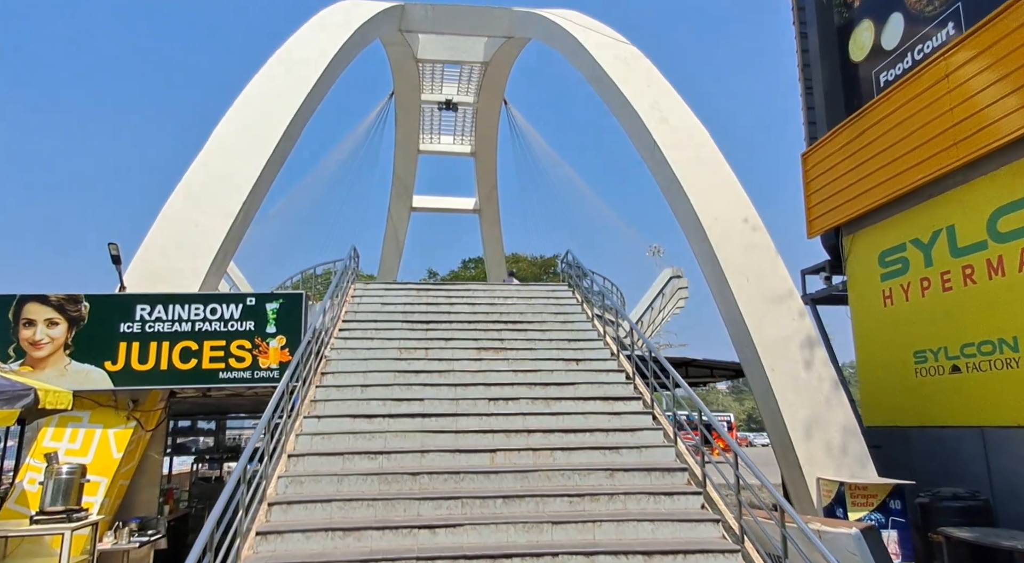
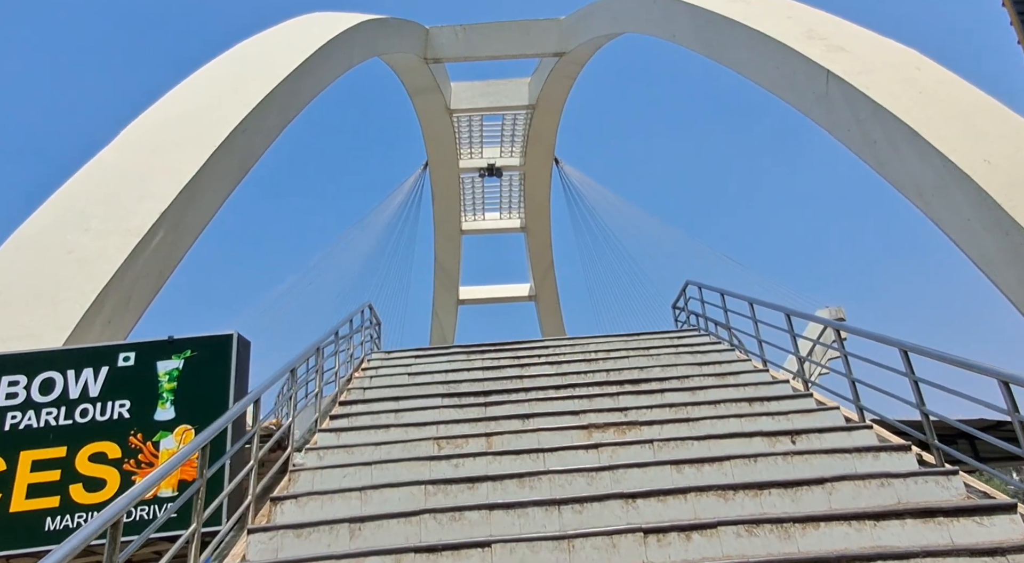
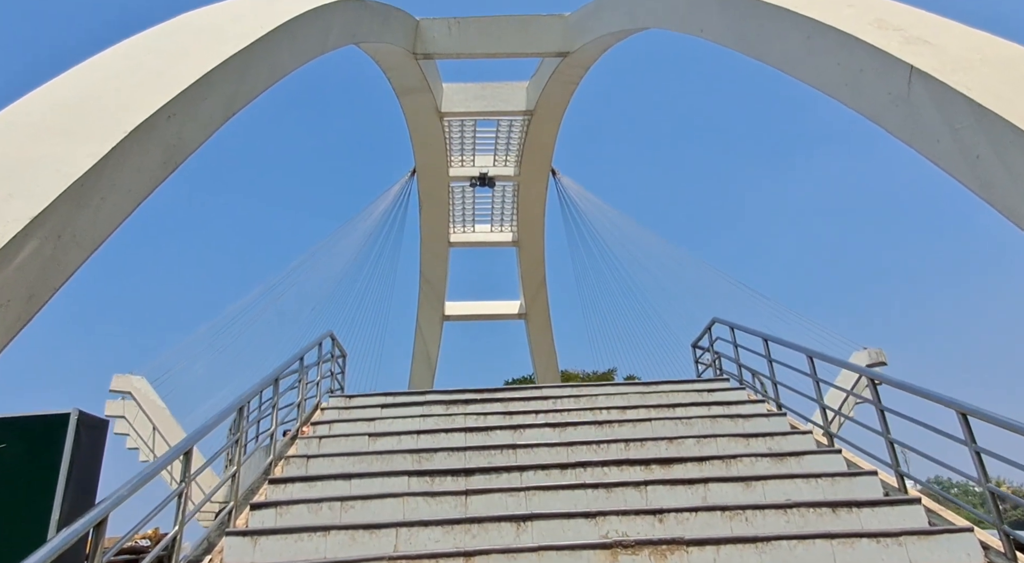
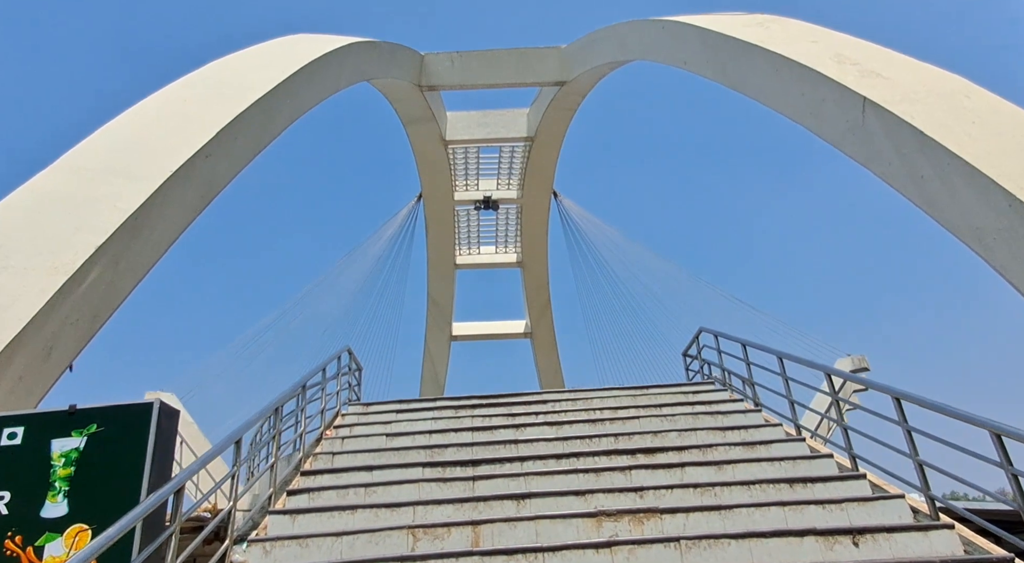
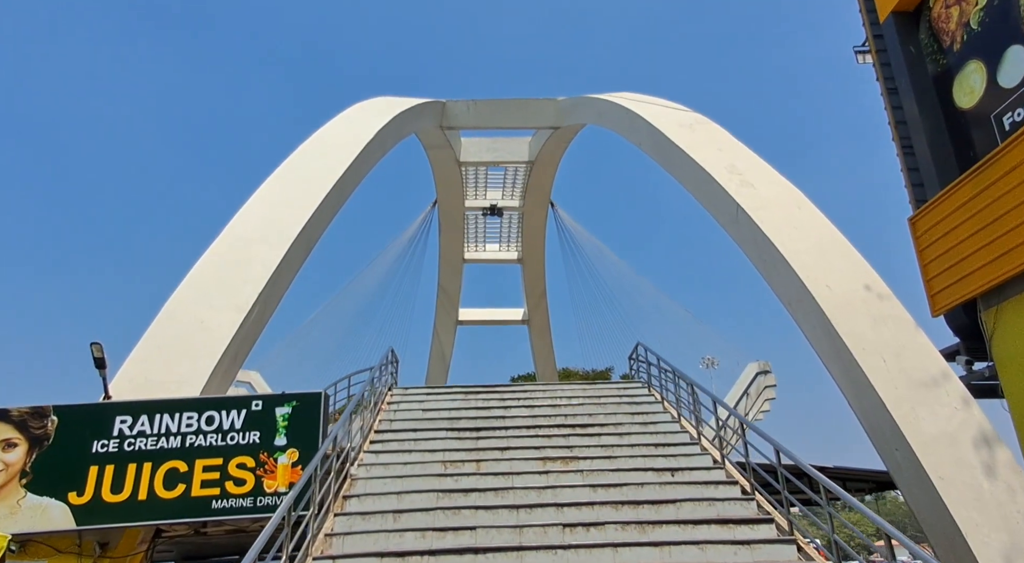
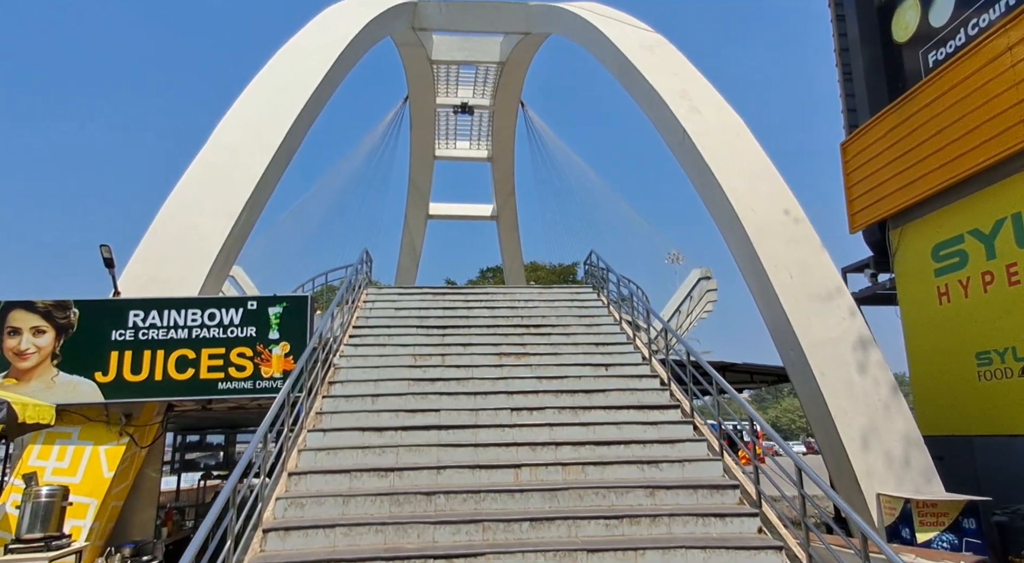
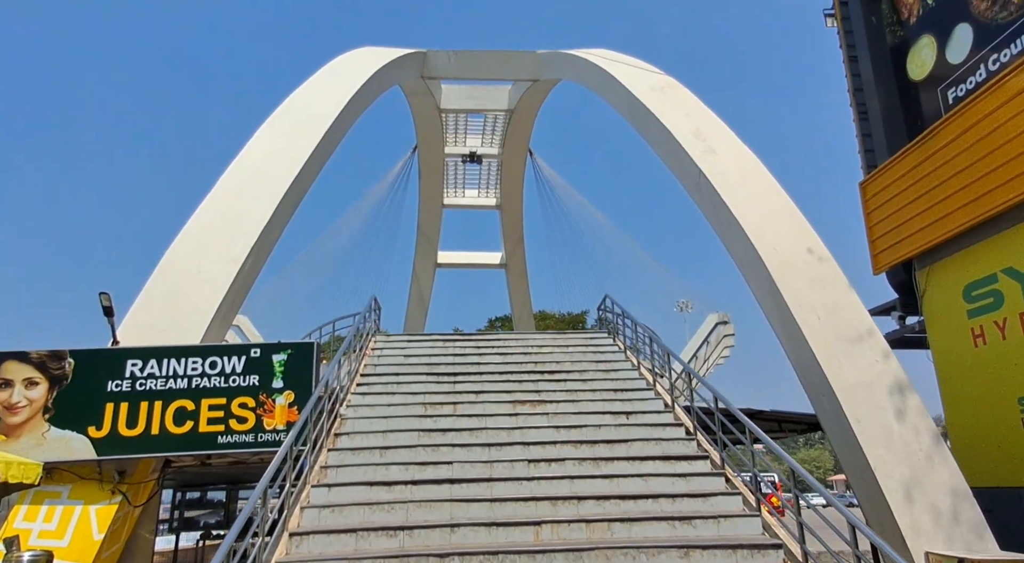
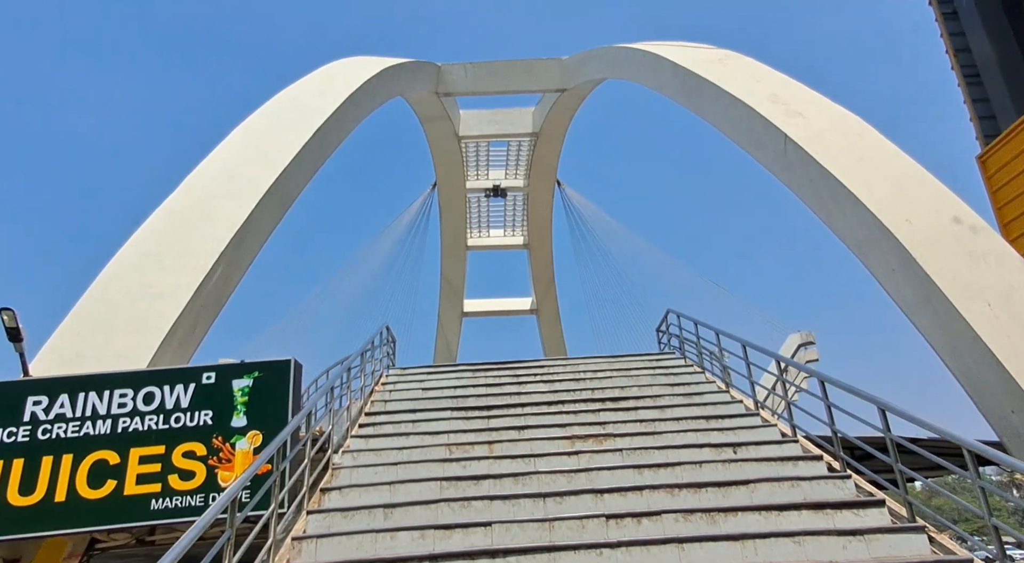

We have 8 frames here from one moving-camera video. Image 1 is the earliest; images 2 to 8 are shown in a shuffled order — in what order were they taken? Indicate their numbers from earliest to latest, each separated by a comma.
6, 7, 5, 8, 2, 4, 3
